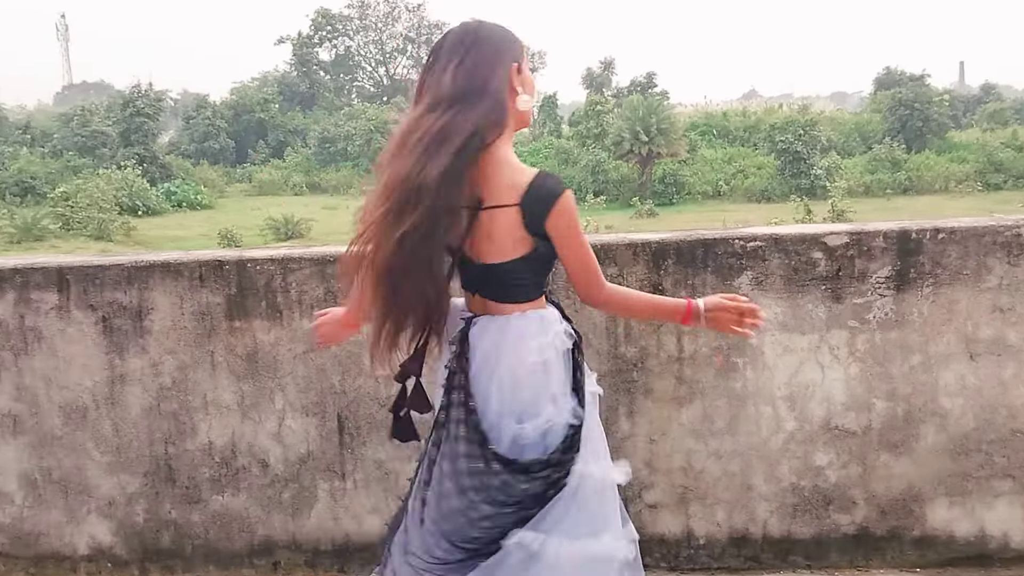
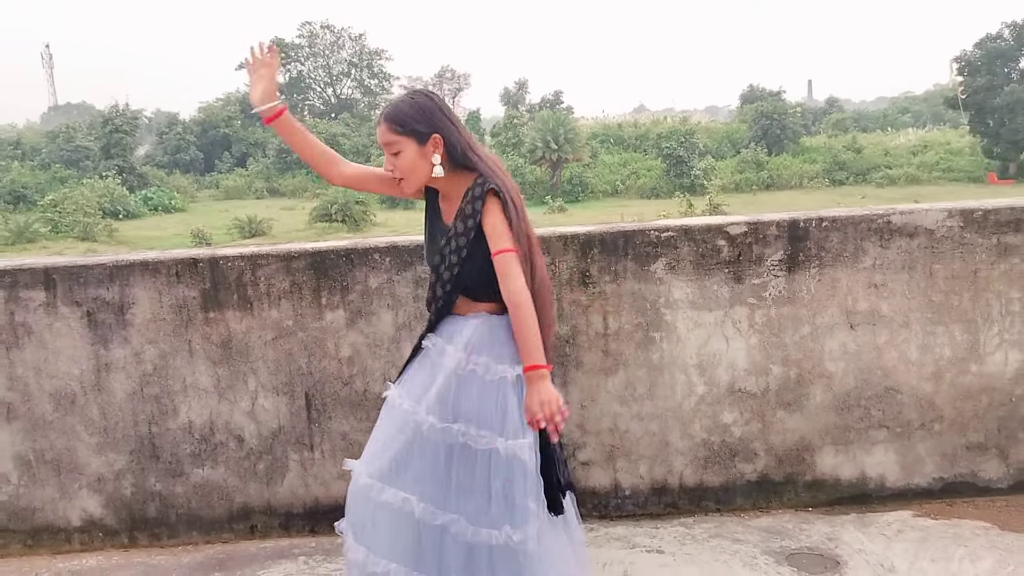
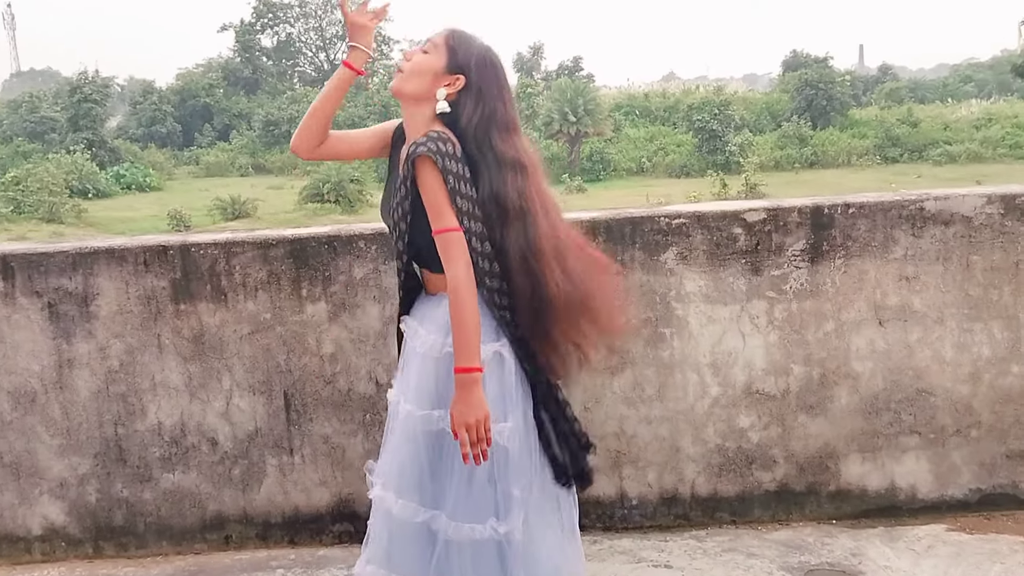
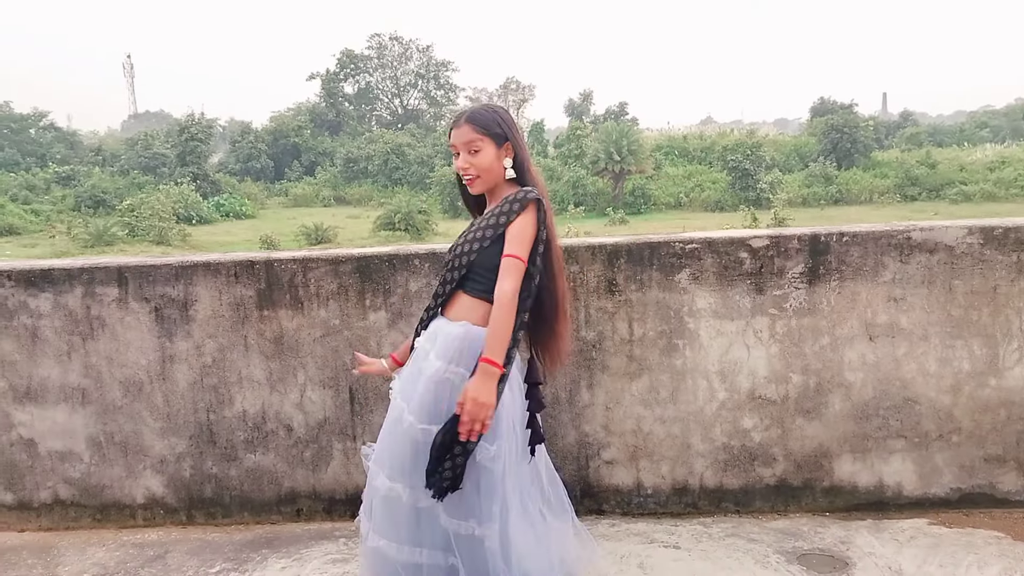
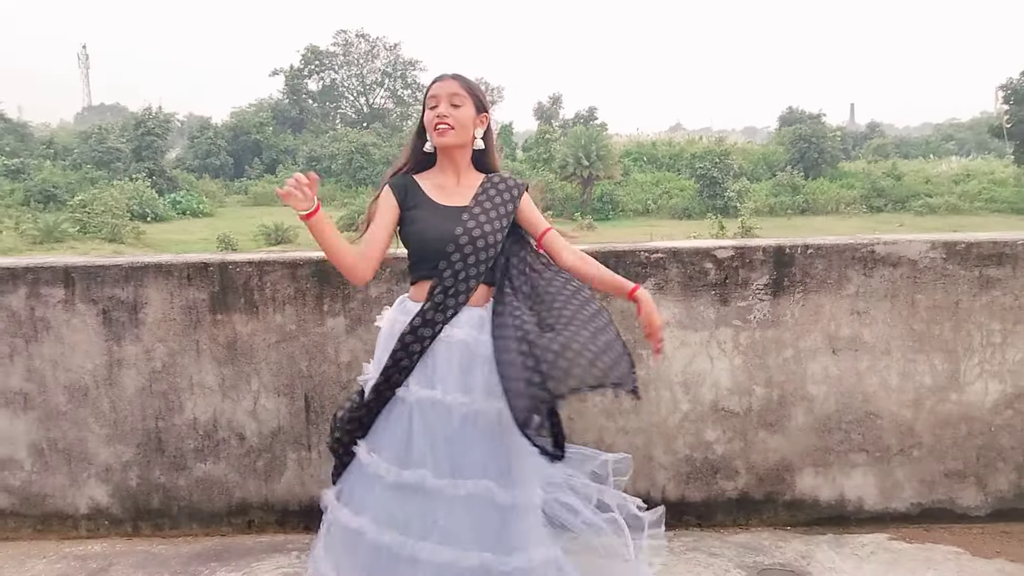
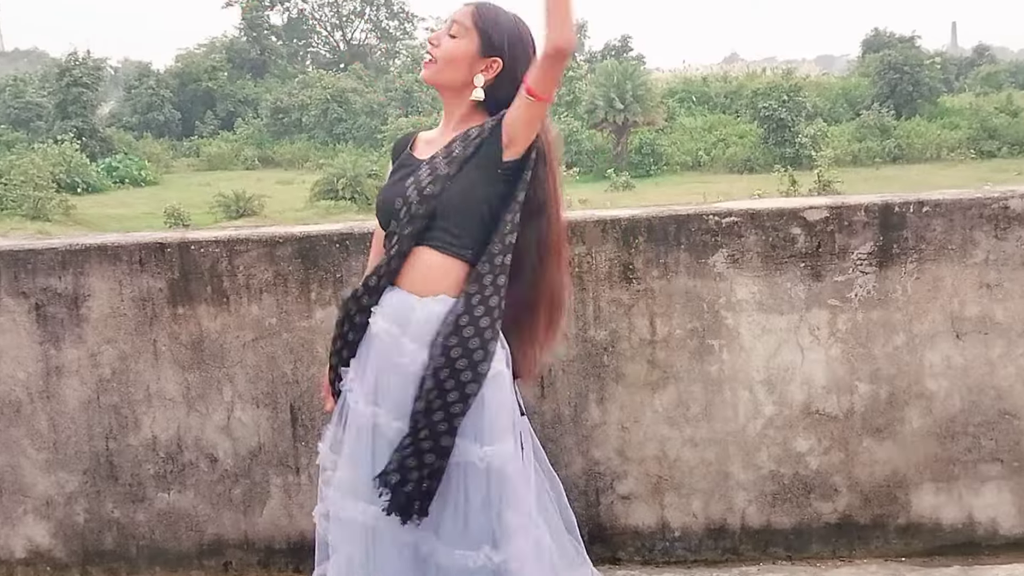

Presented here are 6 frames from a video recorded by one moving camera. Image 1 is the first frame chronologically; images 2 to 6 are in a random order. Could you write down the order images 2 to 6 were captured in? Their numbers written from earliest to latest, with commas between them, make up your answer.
5, 6, 4, 3, 2
